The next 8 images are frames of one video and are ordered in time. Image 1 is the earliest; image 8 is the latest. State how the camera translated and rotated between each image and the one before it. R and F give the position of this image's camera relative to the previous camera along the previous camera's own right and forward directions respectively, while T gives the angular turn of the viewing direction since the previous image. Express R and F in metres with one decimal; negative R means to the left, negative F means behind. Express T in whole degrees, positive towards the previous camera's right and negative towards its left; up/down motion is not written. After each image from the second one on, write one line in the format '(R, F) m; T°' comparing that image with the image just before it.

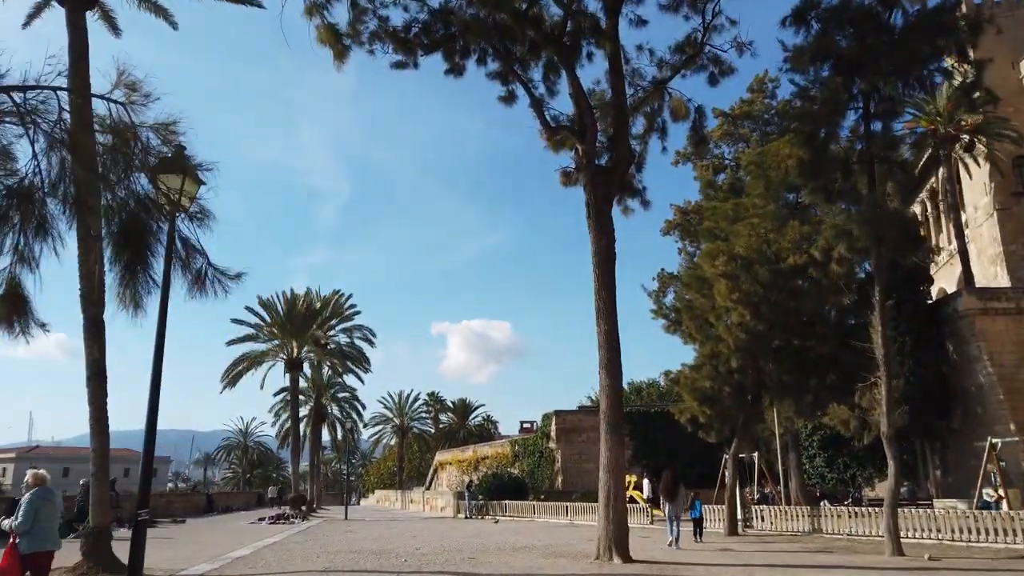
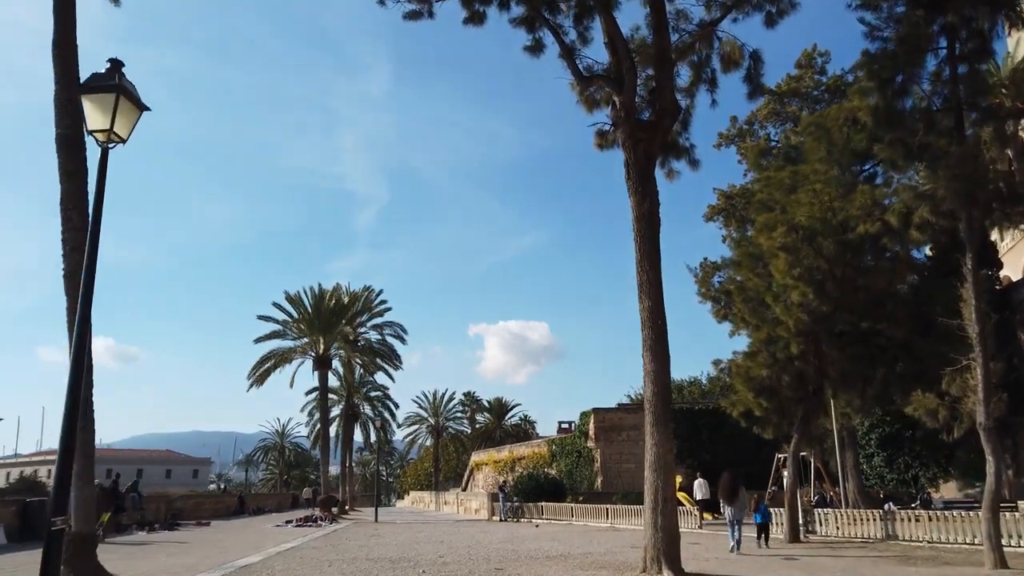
(+0.1, +1.7) m; -3°
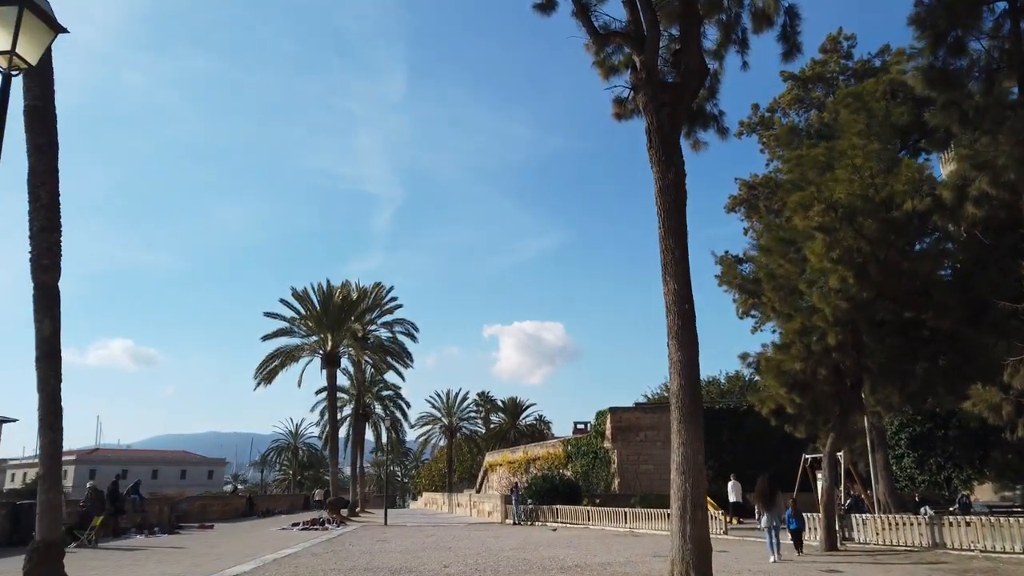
(+0.1, +1.2) m; -1°
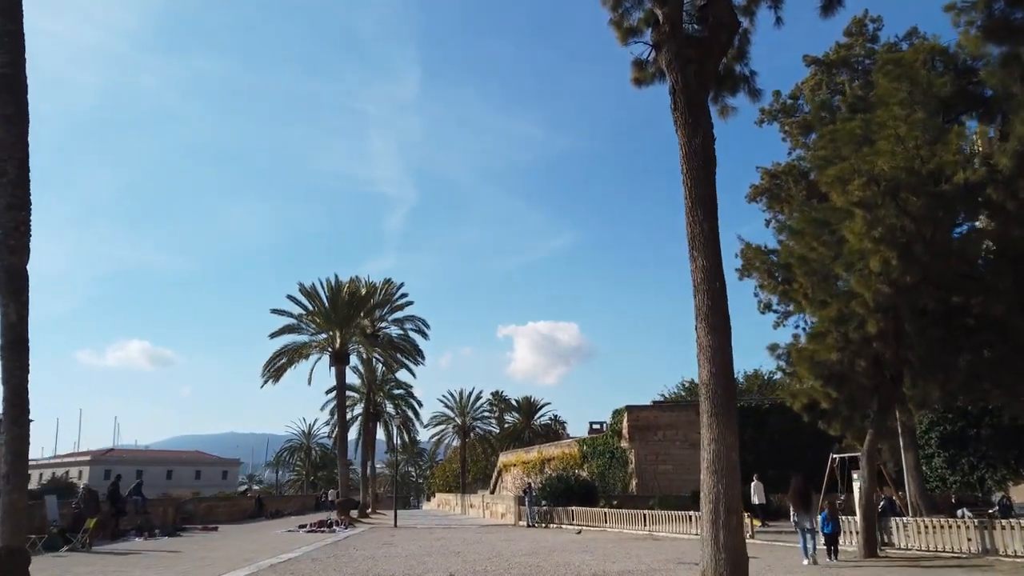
(+0.1, +1.1) m; -1°
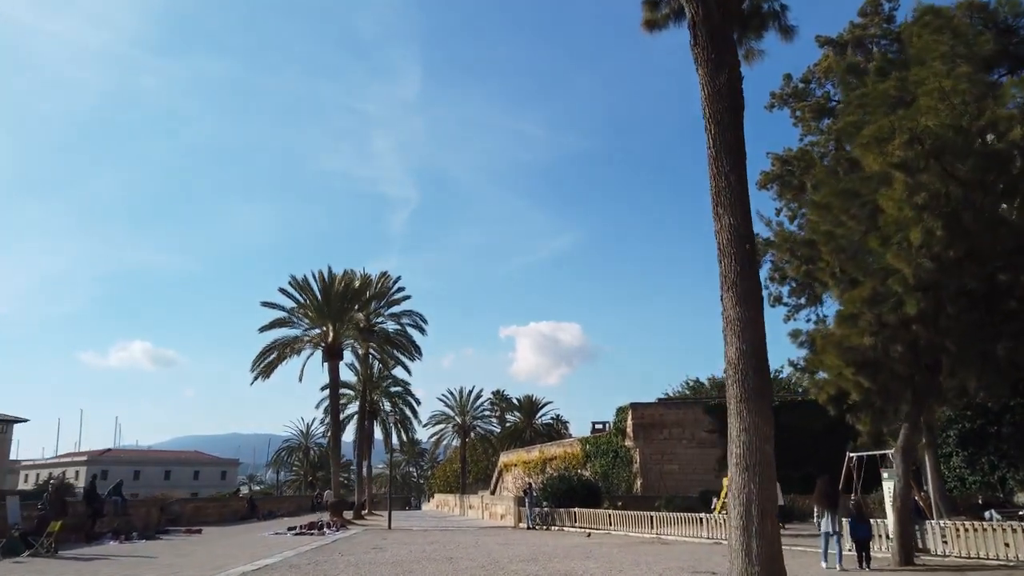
(+0.1, +1.4) m; 0°
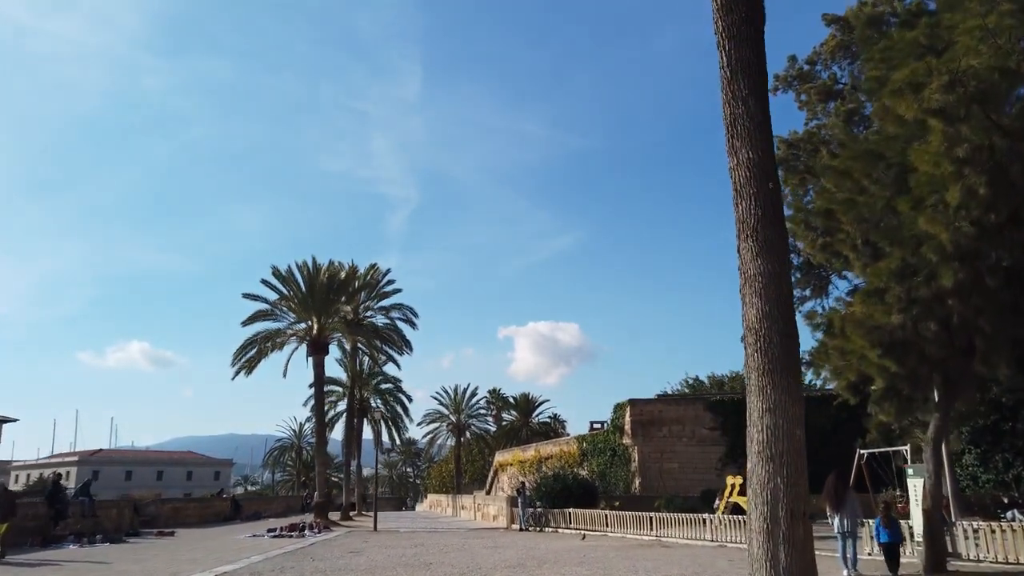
(+0.3, +1.5) m; 0°
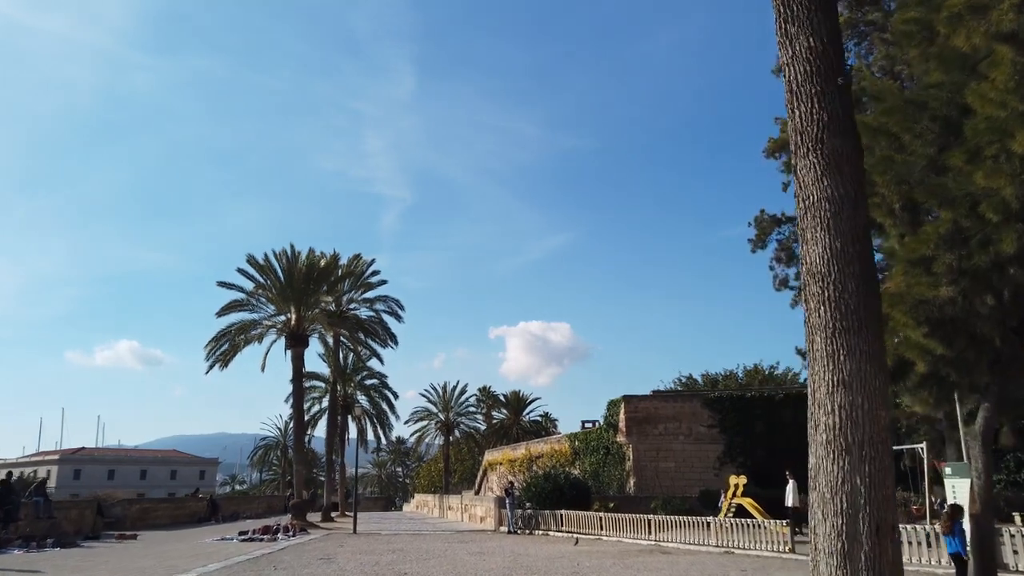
(+0.1, +1.6) m; +1°
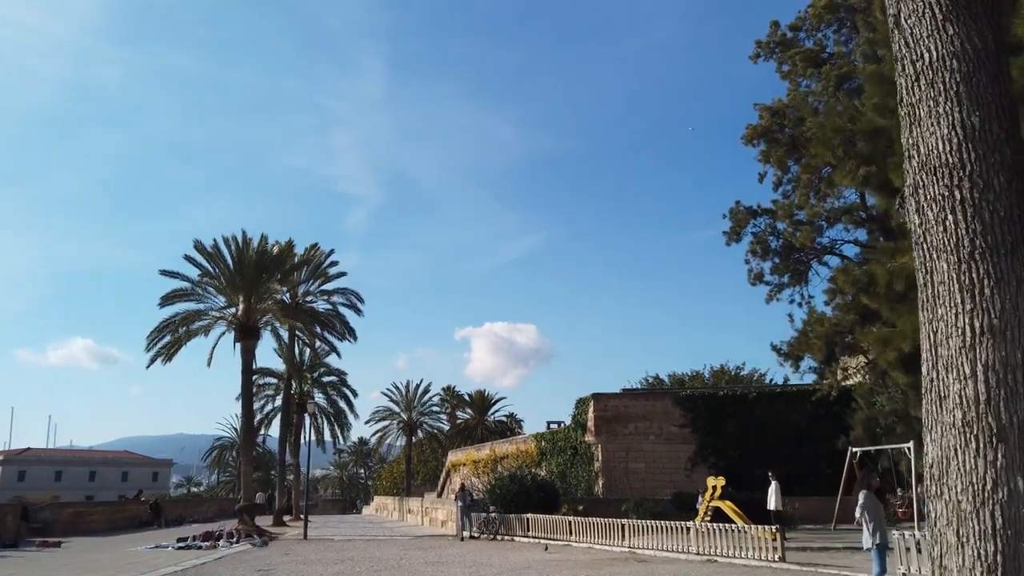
(0.0, +1.6) m; +3°
